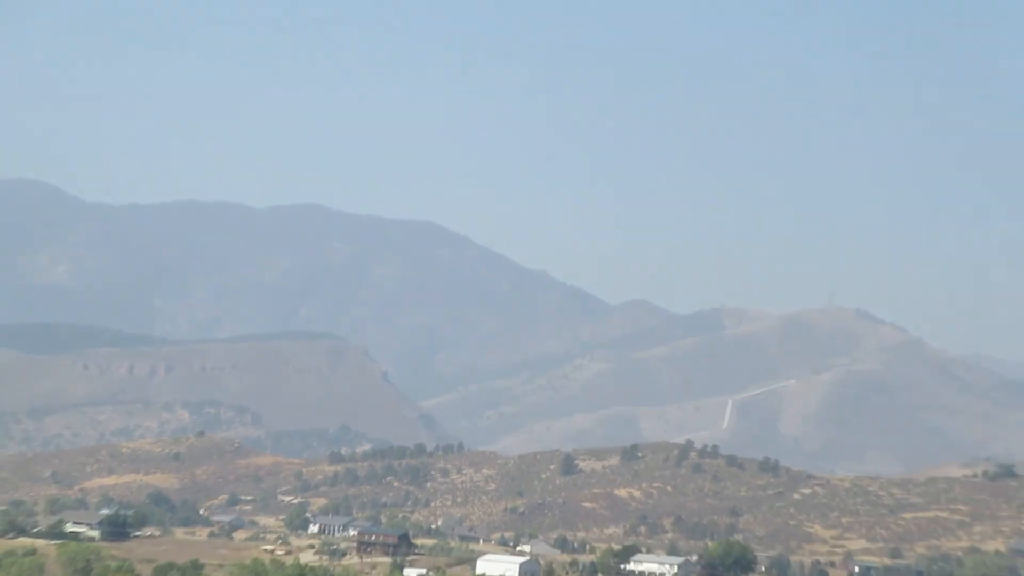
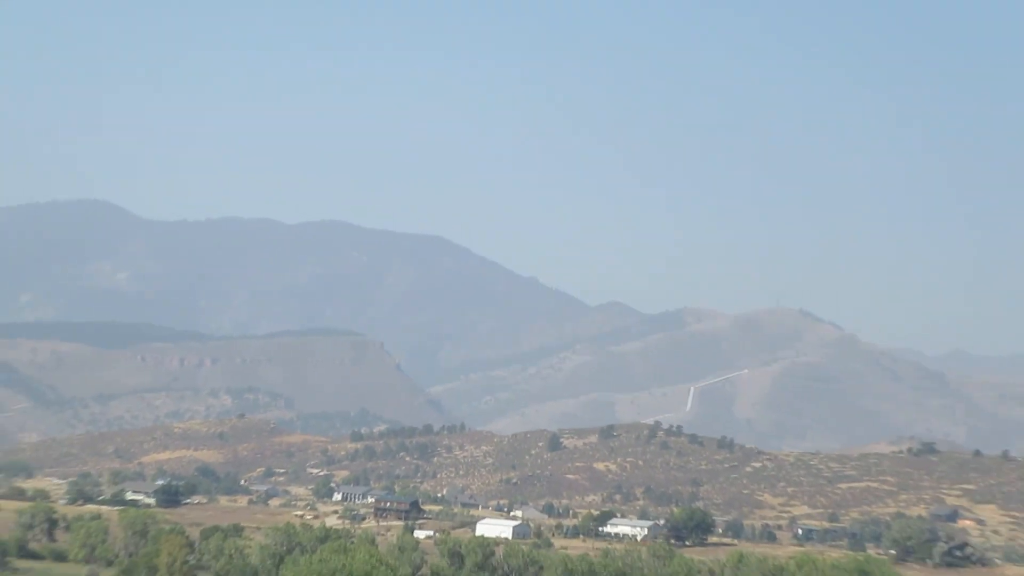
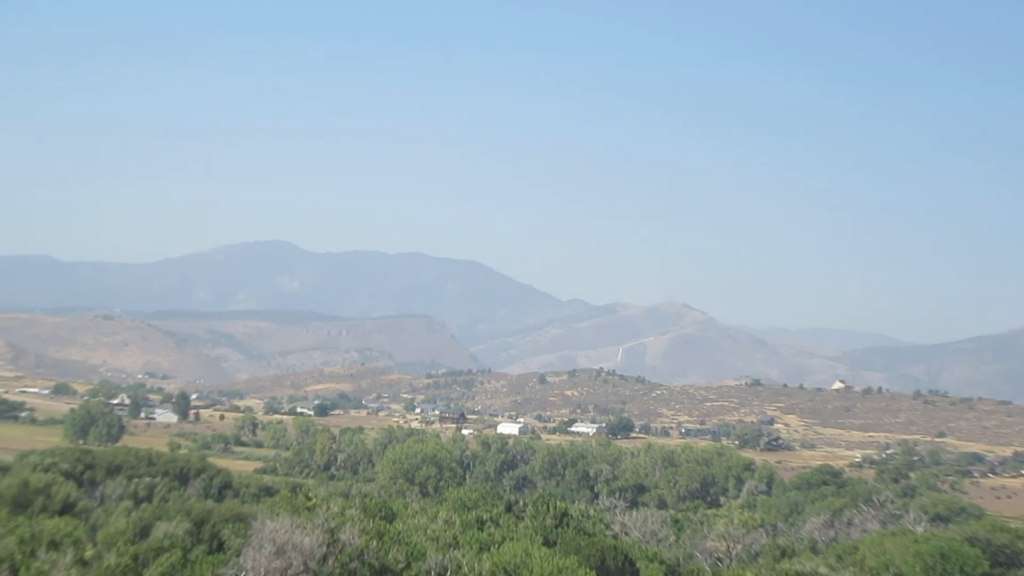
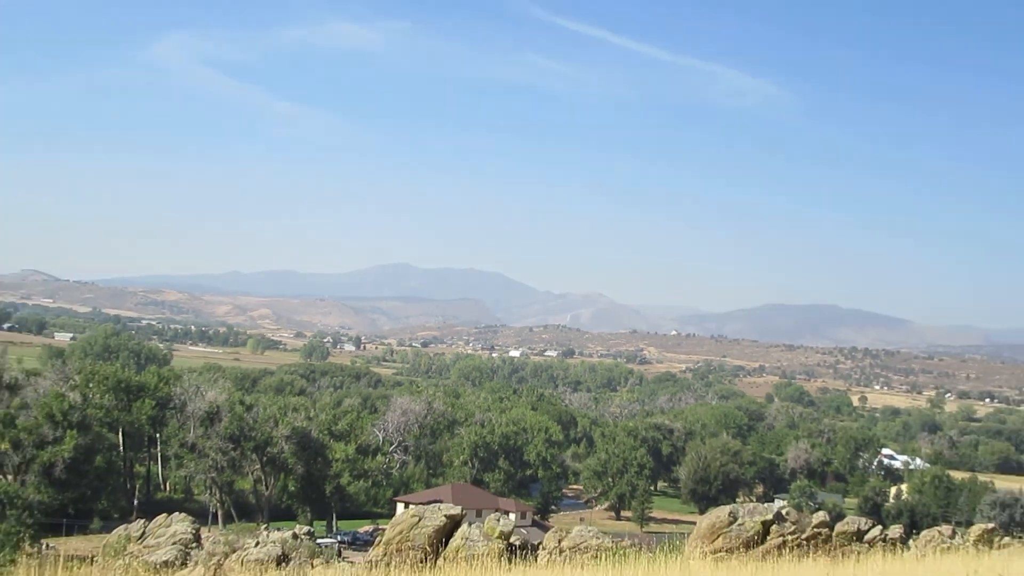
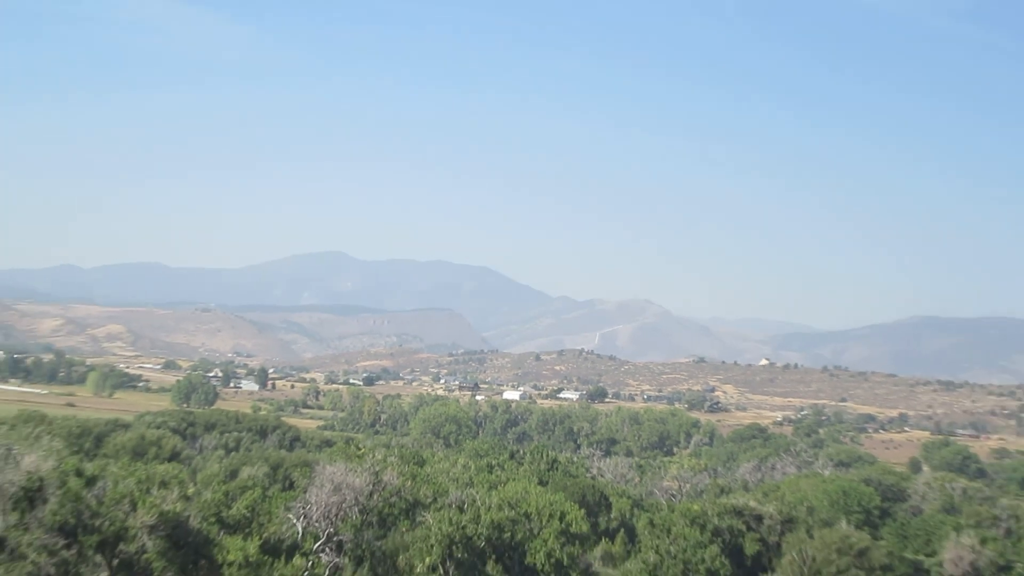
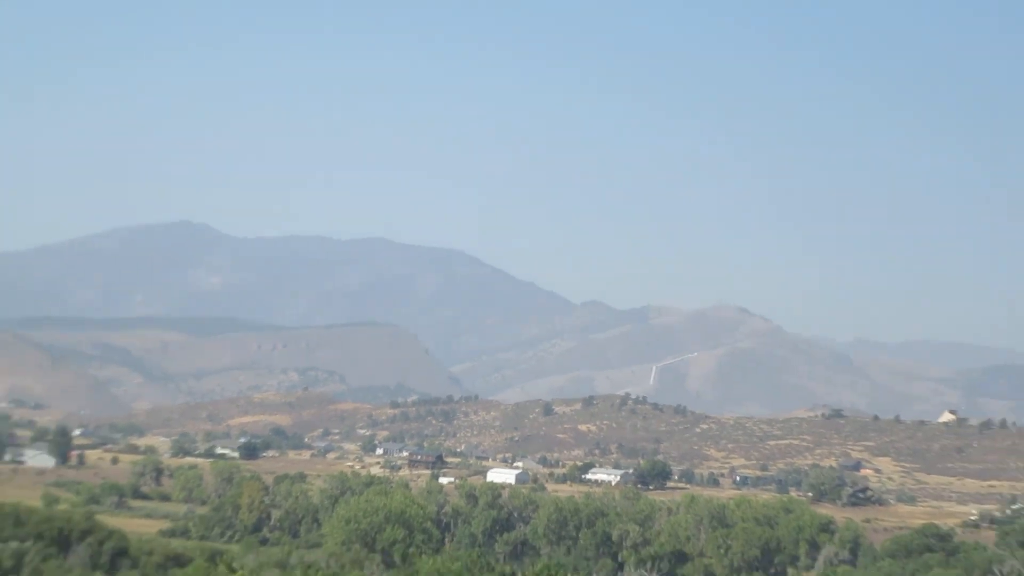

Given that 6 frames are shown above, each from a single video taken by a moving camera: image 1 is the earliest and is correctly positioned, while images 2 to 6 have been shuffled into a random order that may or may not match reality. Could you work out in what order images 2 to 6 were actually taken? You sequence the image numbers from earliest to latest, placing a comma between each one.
2, 6, 3, 5, 4
